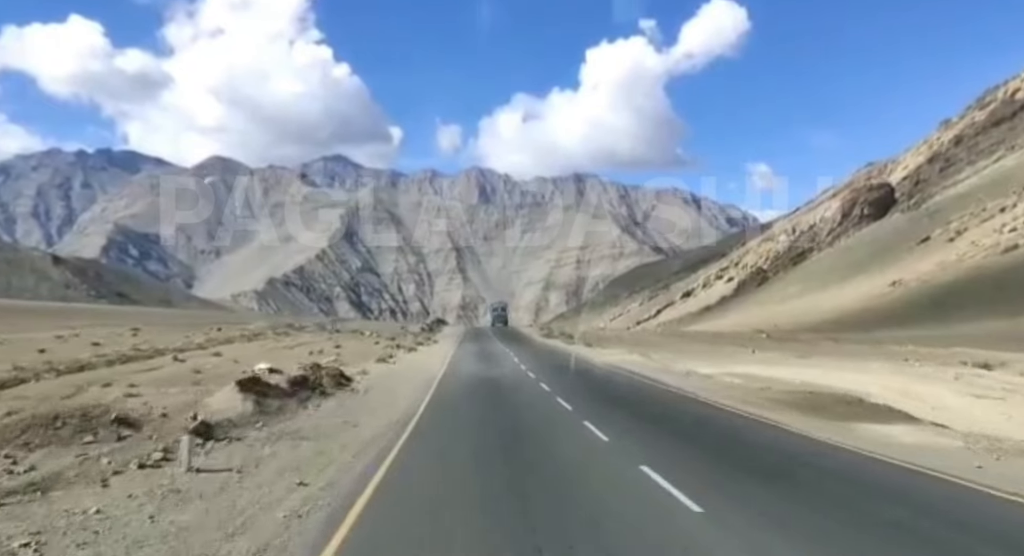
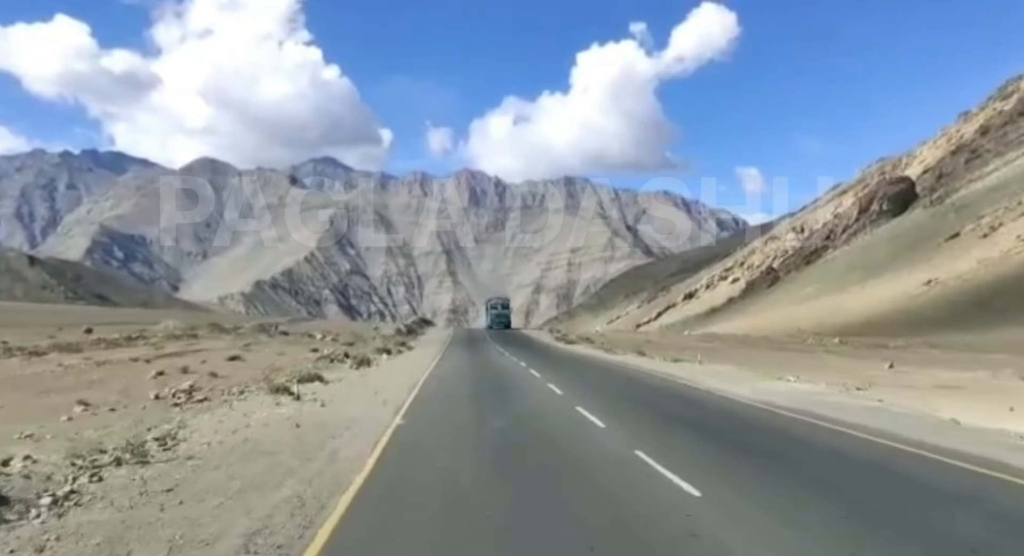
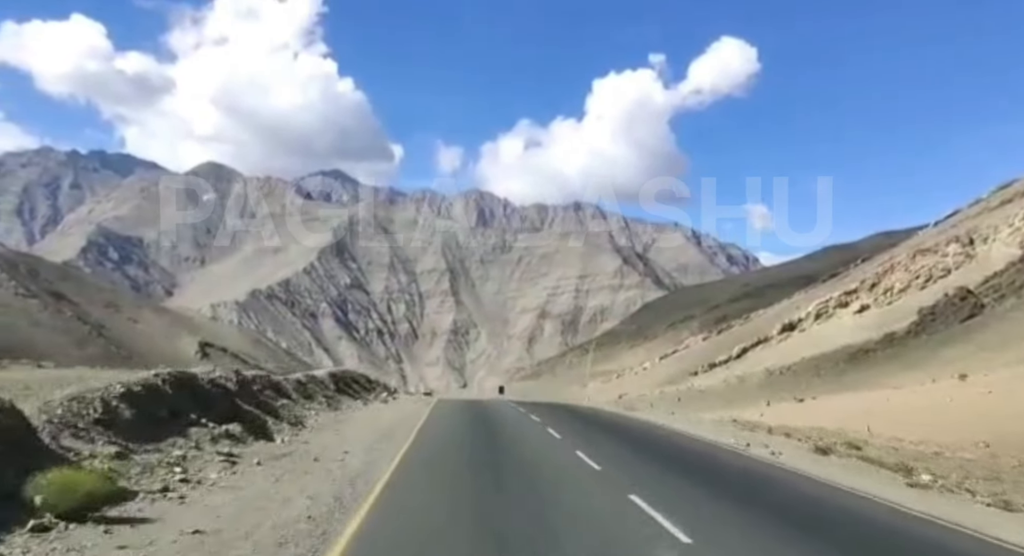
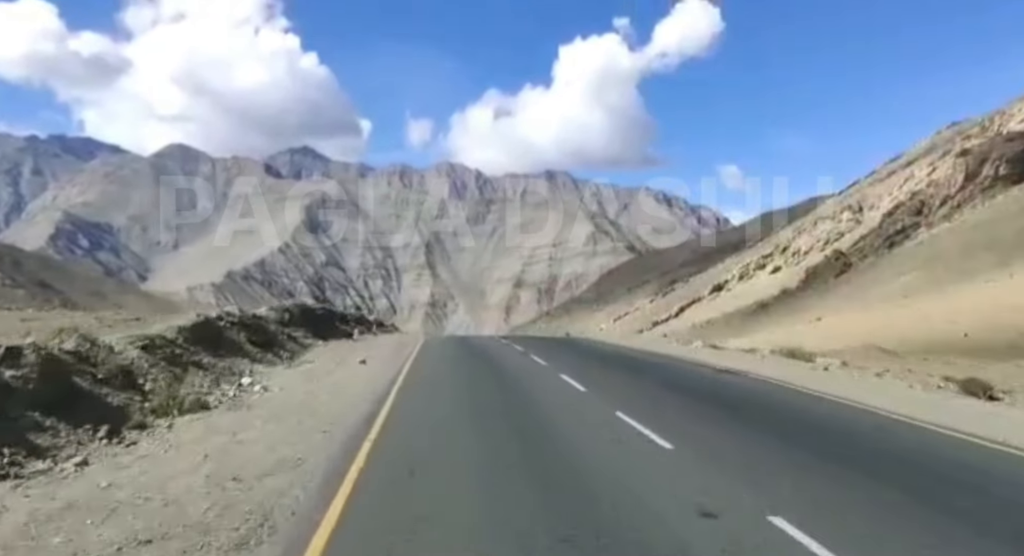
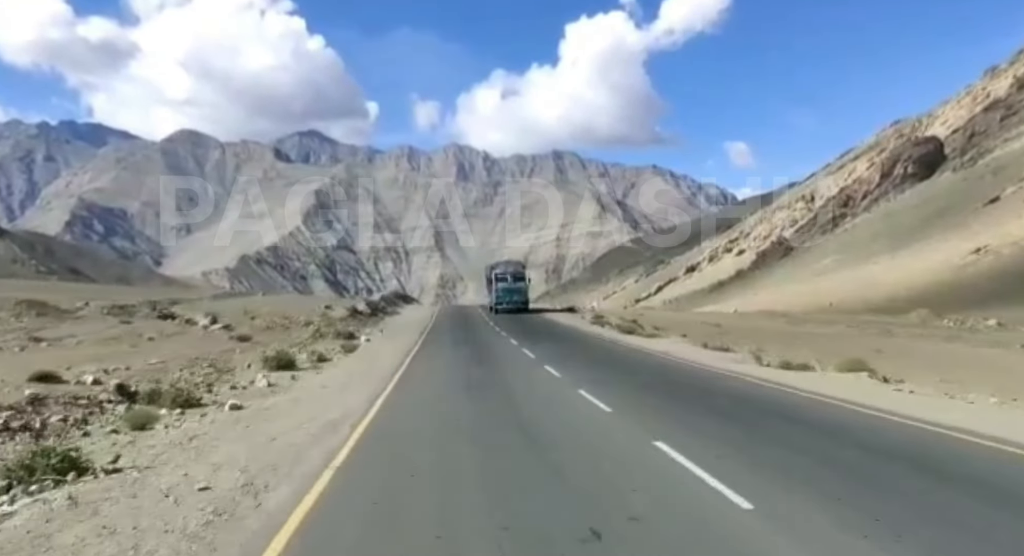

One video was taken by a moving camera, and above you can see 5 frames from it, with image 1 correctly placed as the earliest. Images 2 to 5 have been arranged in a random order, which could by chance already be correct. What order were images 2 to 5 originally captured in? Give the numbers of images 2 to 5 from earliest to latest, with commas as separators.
2, 5, 4, 3
